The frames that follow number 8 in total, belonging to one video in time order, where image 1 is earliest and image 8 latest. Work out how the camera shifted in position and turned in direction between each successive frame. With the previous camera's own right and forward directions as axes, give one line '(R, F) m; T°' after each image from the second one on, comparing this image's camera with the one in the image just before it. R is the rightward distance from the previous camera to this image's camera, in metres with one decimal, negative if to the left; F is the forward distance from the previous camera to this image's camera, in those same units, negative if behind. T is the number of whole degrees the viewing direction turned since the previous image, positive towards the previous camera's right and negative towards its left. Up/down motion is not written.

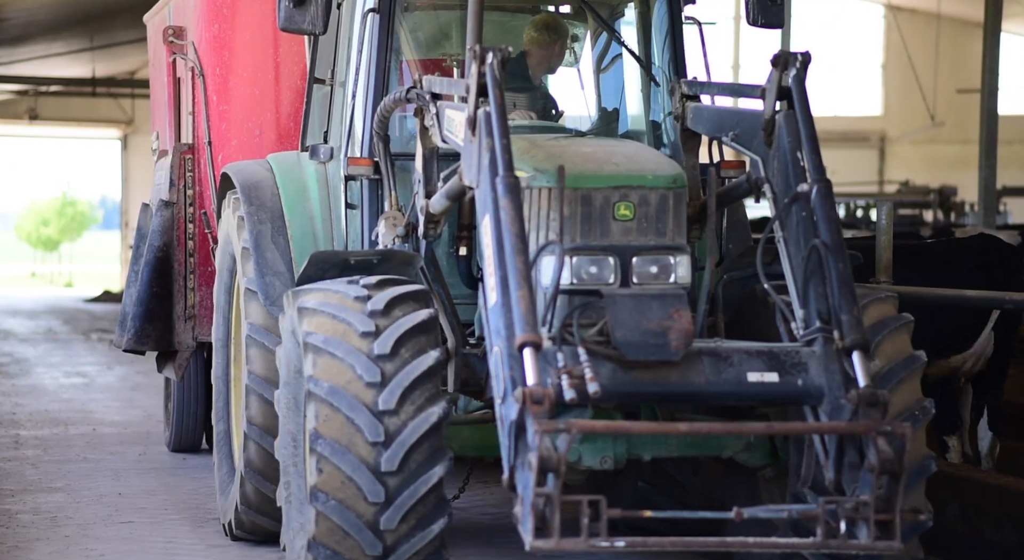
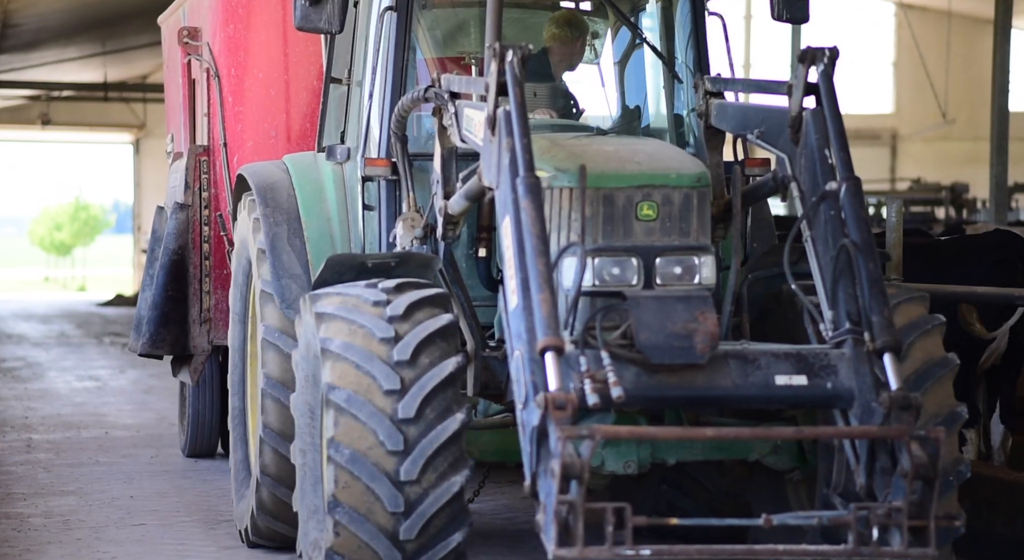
(0.0, +0.1) m; 0°
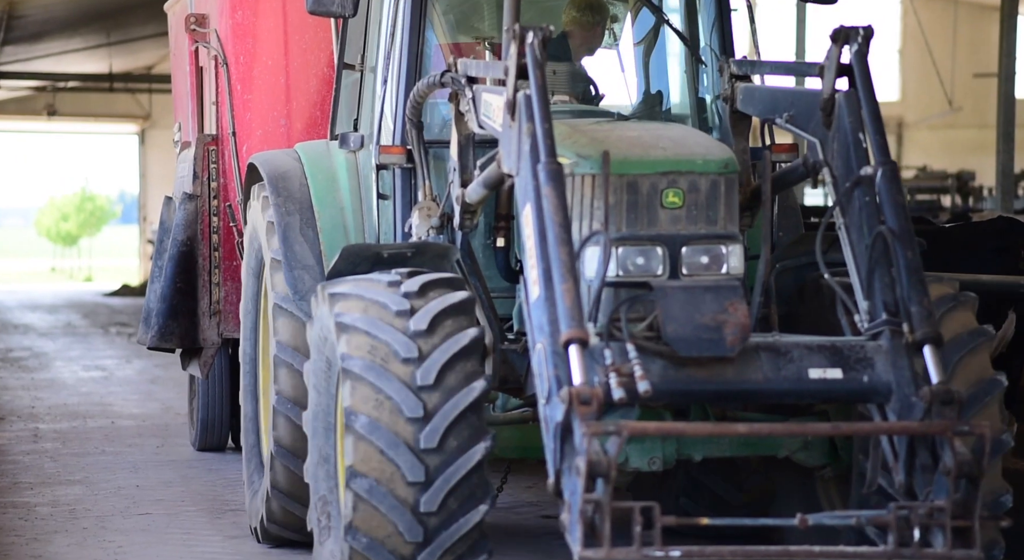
(0.0, +0.2) m; 0°
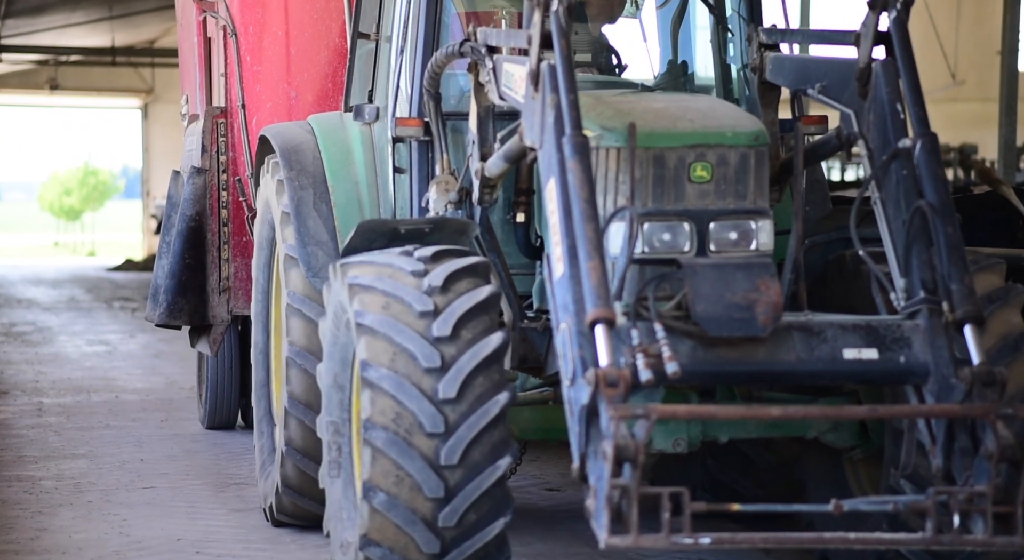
(-0.1, +0.2) m; 0°
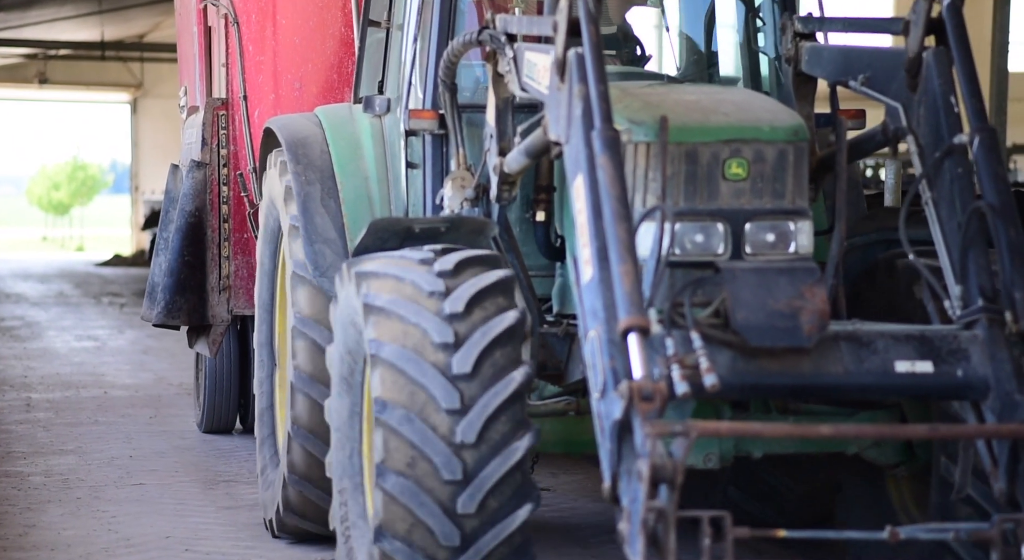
(-0.1, +0.3) m; 0°
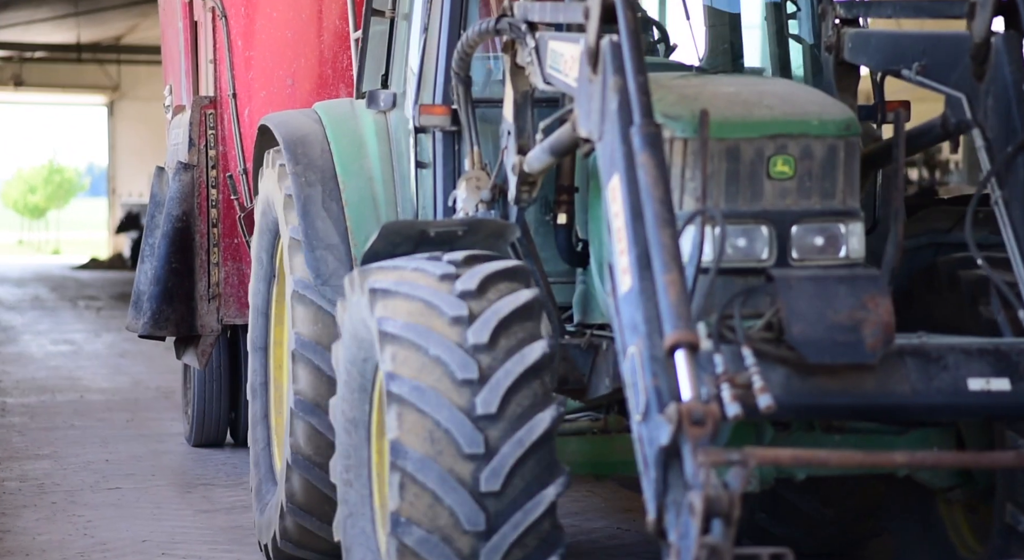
(-0.1, +0.5) m; +1°
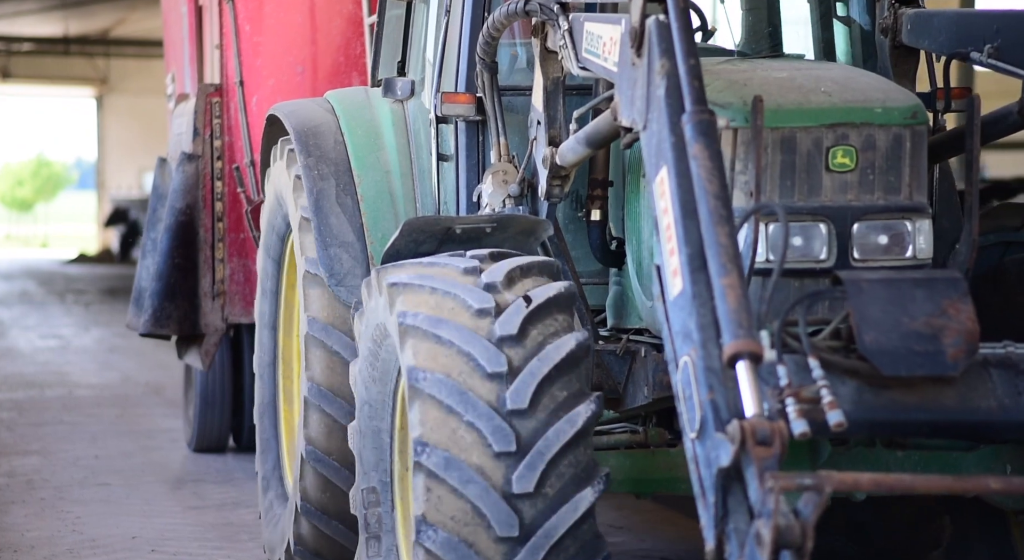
(-0.1, +0.4) m; 0°
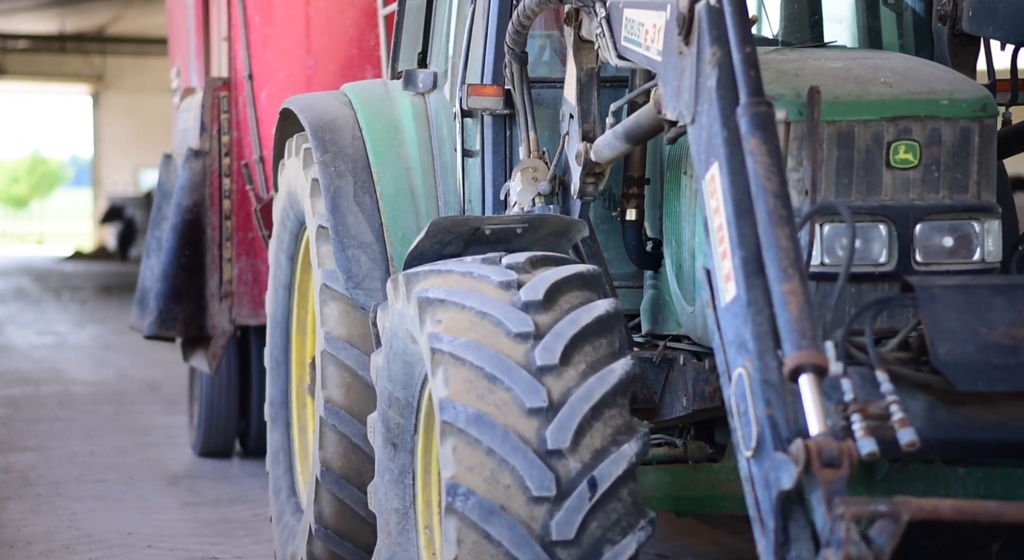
(-0.1, +0.3) m; 0°
